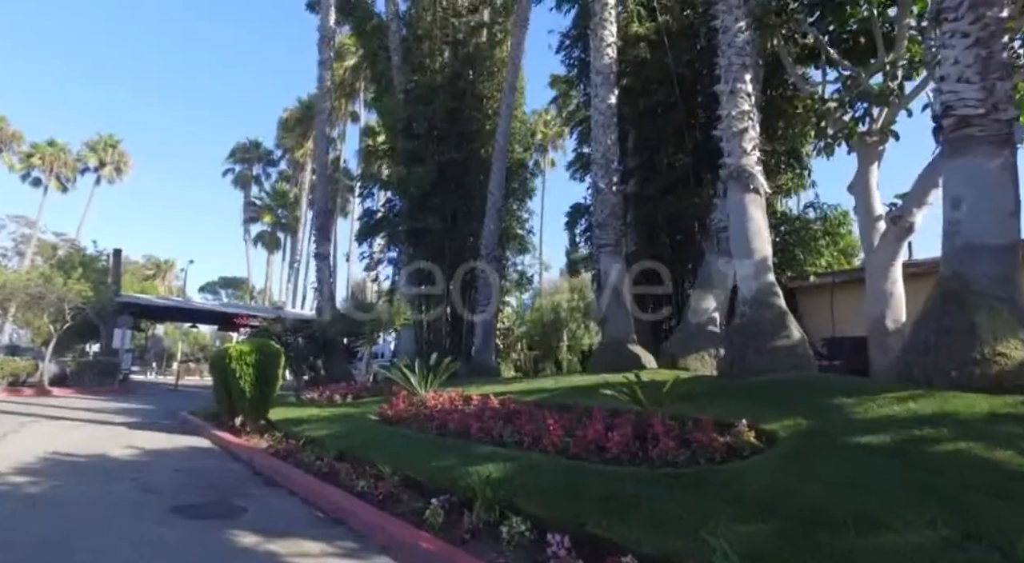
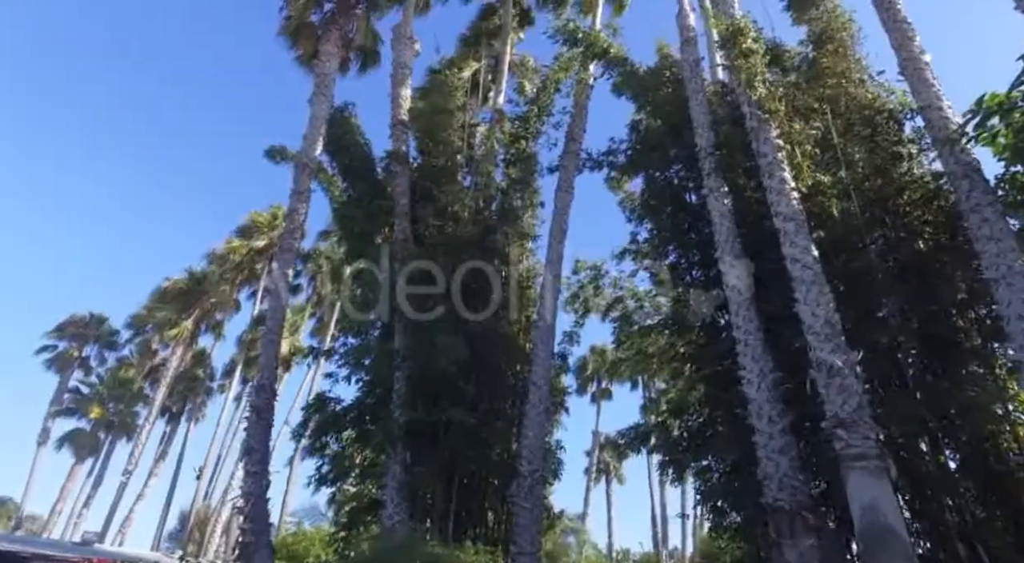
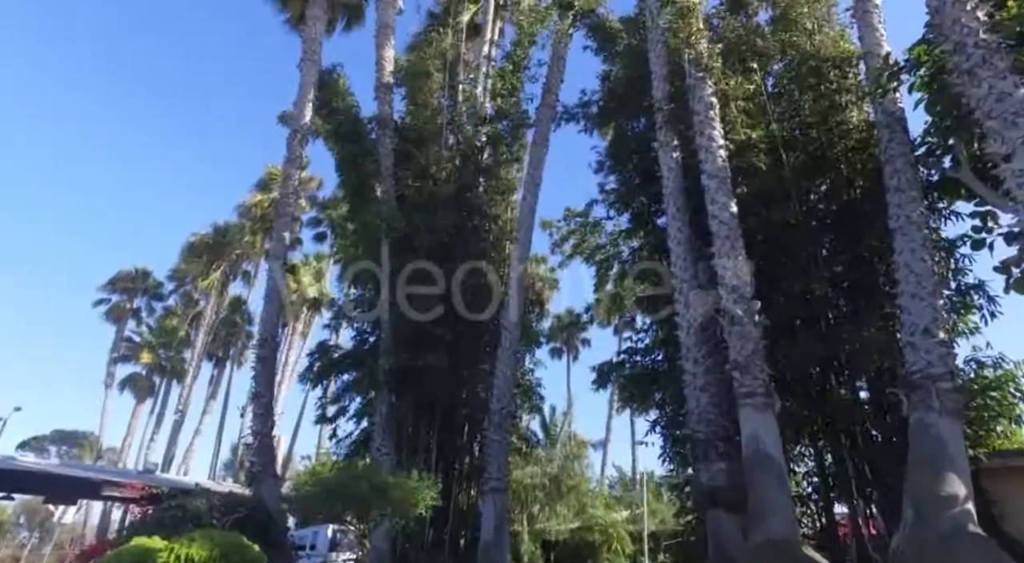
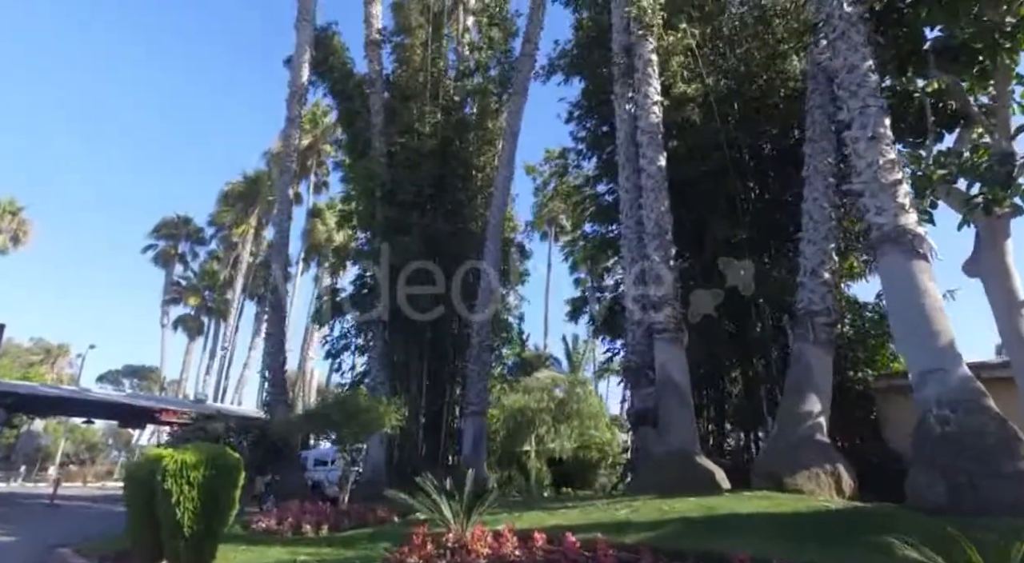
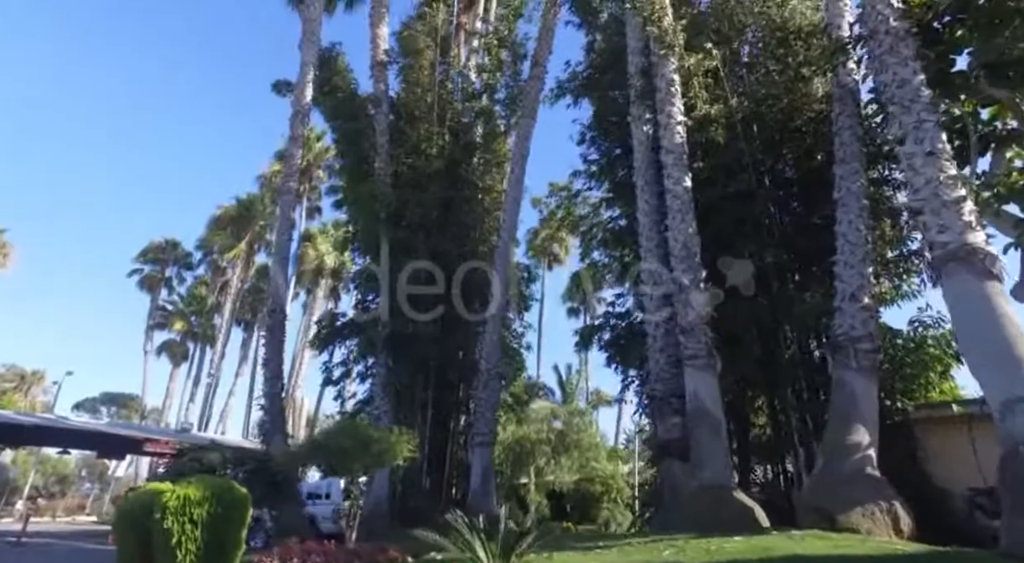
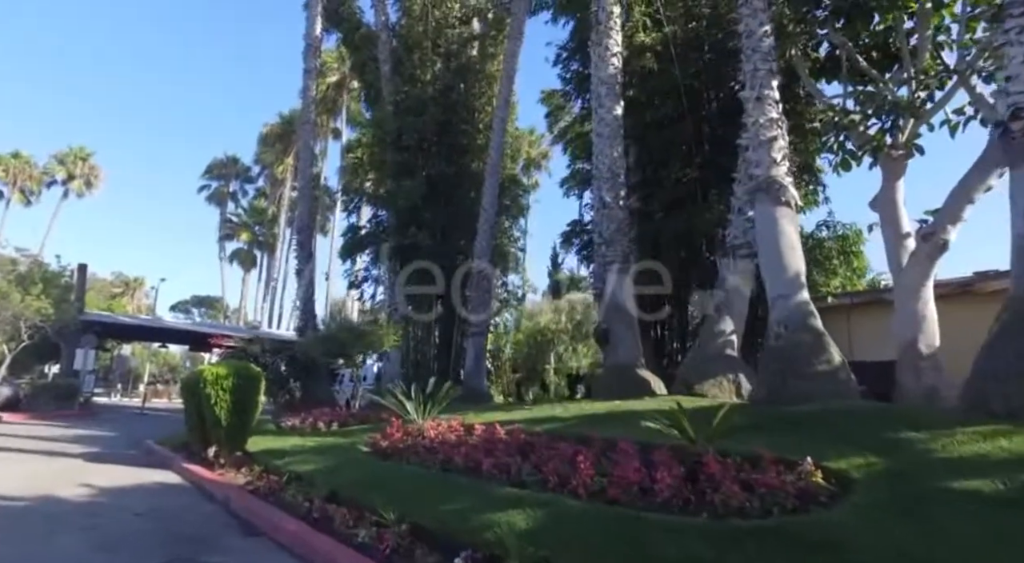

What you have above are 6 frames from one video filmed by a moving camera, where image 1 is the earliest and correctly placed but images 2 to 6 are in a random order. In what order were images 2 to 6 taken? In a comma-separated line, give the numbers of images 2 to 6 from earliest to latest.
6, 4, 5, 3, 2
